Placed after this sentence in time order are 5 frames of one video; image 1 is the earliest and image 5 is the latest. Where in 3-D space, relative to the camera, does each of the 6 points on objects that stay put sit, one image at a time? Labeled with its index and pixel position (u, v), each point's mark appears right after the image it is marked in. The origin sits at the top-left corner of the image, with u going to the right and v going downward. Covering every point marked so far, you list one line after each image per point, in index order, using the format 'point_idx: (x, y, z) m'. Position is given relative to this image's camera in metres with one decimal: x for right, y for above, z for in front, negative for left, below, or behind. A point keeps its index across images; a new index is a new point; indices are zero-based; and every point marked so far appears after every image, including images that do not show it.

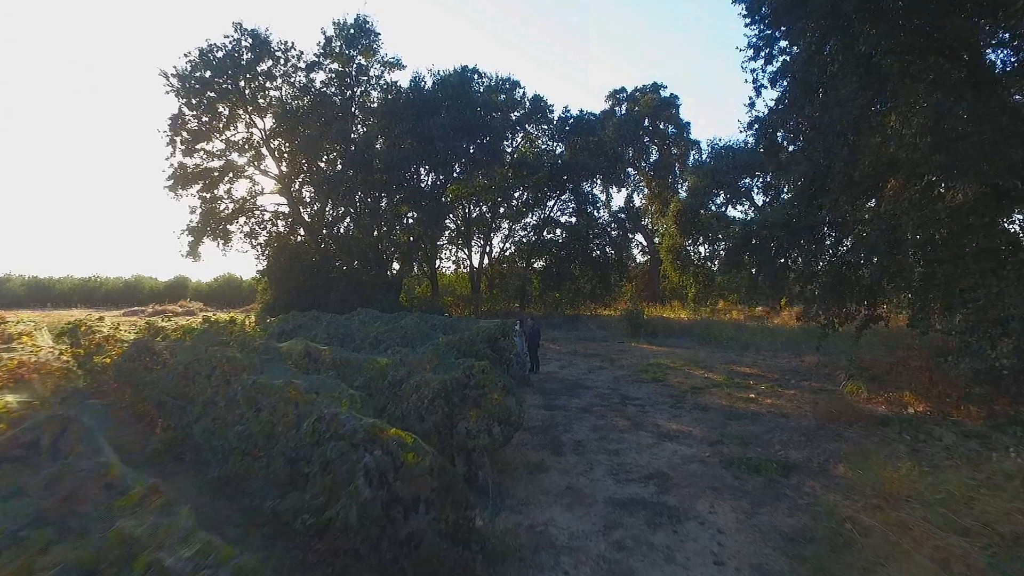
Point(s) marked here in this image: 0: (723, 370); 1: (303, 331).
0: (+4.2, -1.7, +12.5) m
1: (-4.6, -0.9, +13.7) m
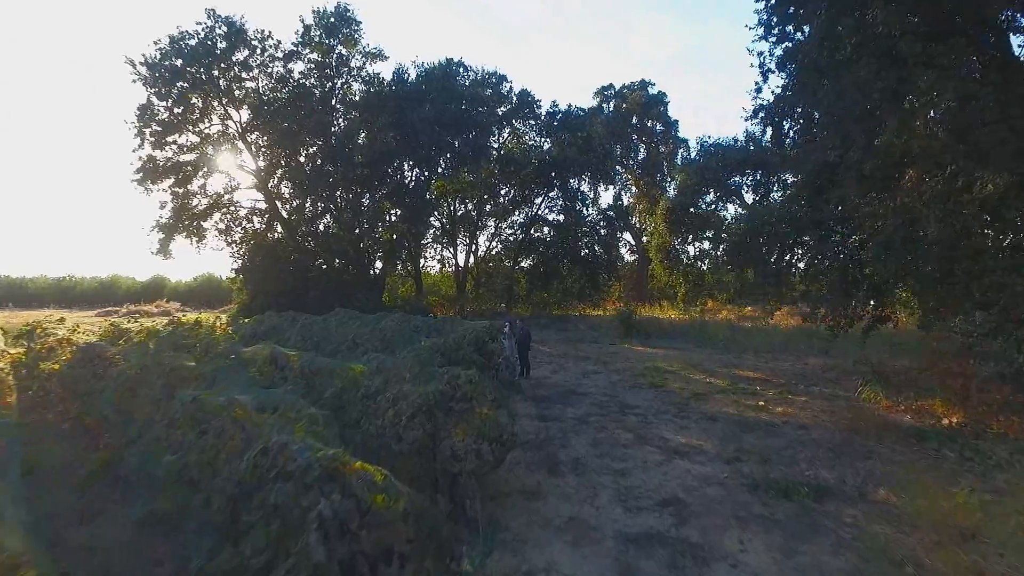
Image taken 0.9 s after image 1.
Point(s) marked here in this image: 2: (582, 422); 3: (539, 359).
0: (+4.0, -1.6, +11.8) m
1: (-4.8, -0.9, +12.8) m
2: (+0.9, -1.7, +8.2) m
3: (+0.6, -1.6, +14.2) m
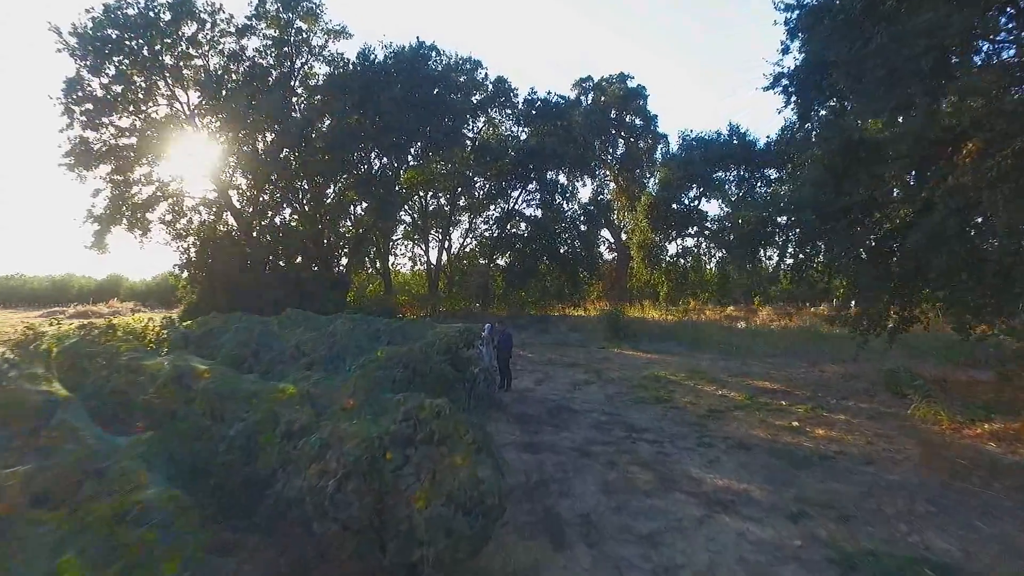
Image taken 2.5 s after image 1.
0: (+3.7, -1.6, +10.2) m
1: (-5.2, -0.9, +10.8) m
2: (+0.7, -1.7, +6.4) m
3: (+0.1, -1.6, +12.4) m
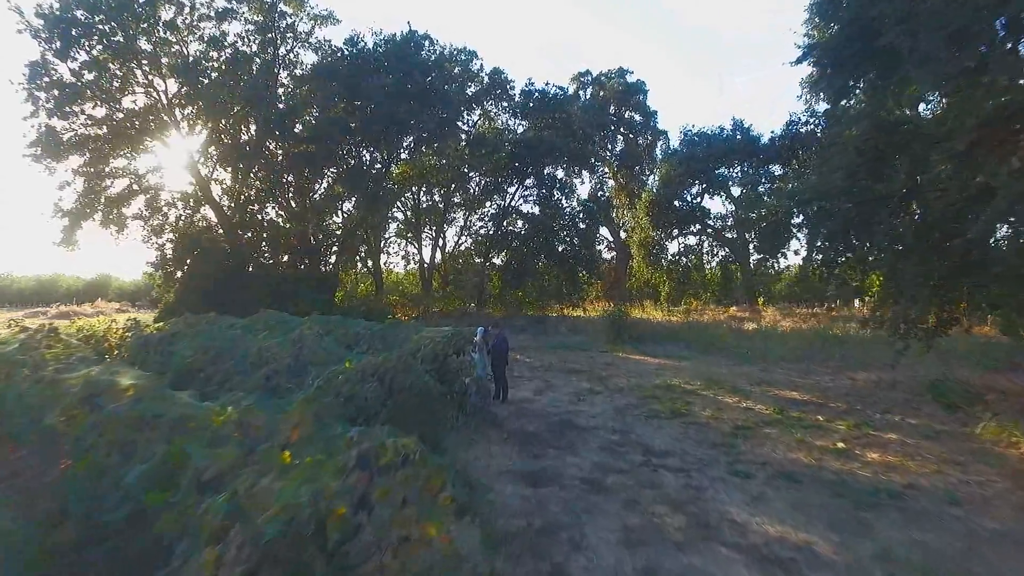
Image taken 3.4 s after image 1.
0: (+3.6, -1.6, +9.0) m
1: (-5.3, -0.8, +9.6) m
2: (+0.7, -1.7, +5.3) m
3: (+0.1, -1.5, +11.3) m
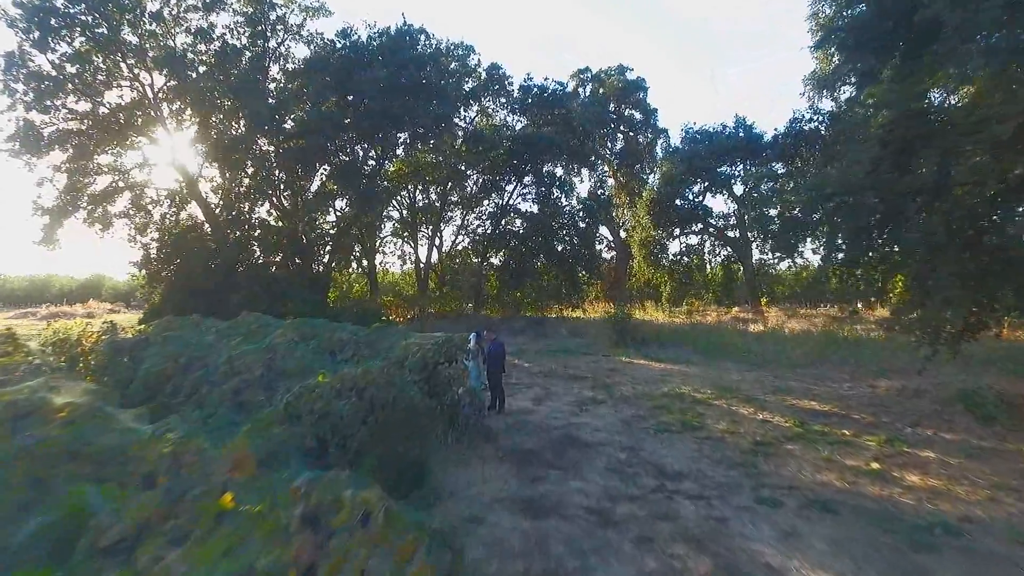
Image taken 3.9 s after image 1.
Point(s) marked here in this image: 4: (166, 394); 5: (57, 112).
0: (+3.6, -1.6, +8.4) m
1: (-5.3, -0.9, +8.9) m
2: (+0.7, -1.7, +4.6) m
3: (0.0, -1.6, +10.6) m
4: (-3.9, -1.2, +7.0) m
5: (-13.7, +5.3, +18.8) m
